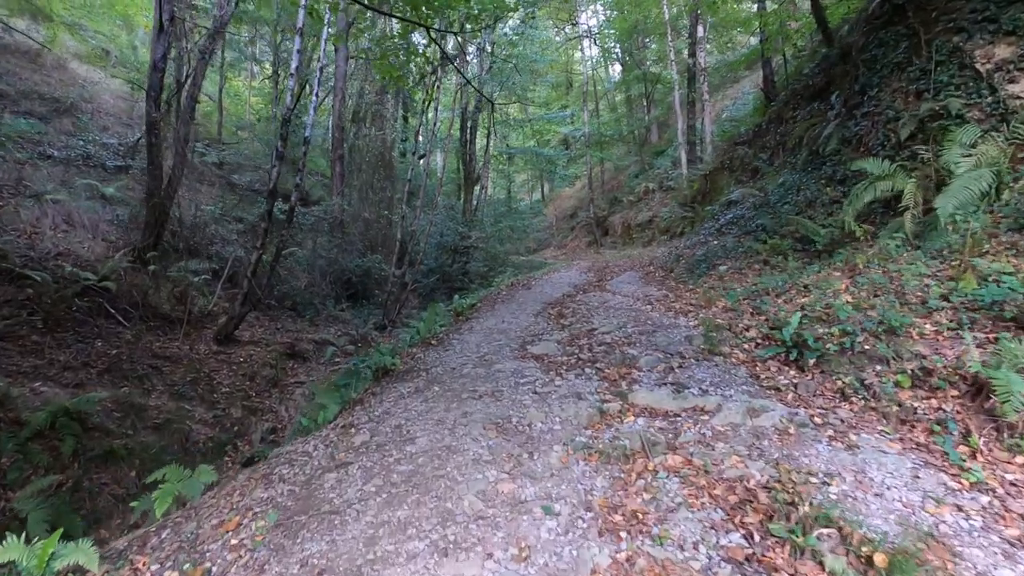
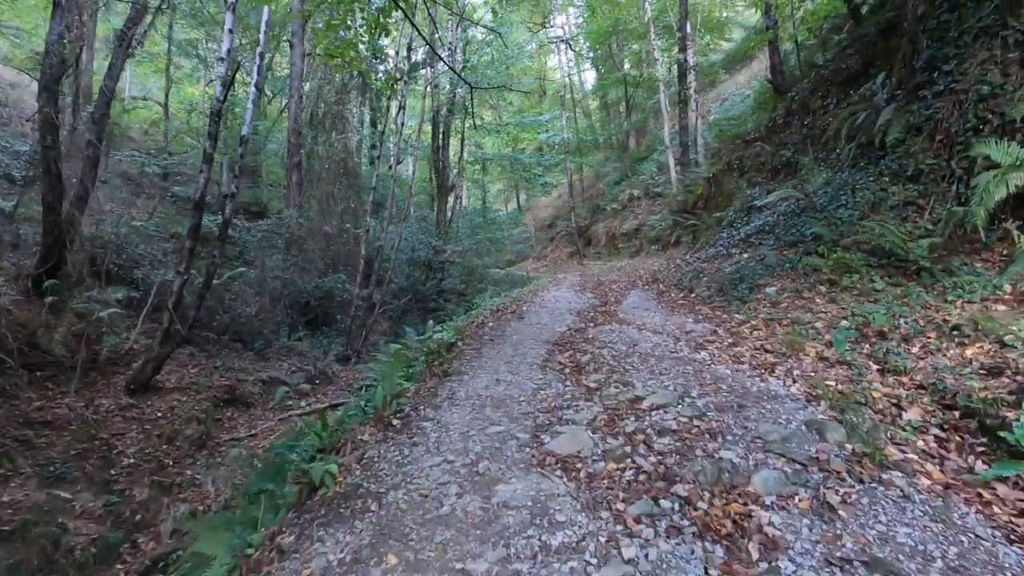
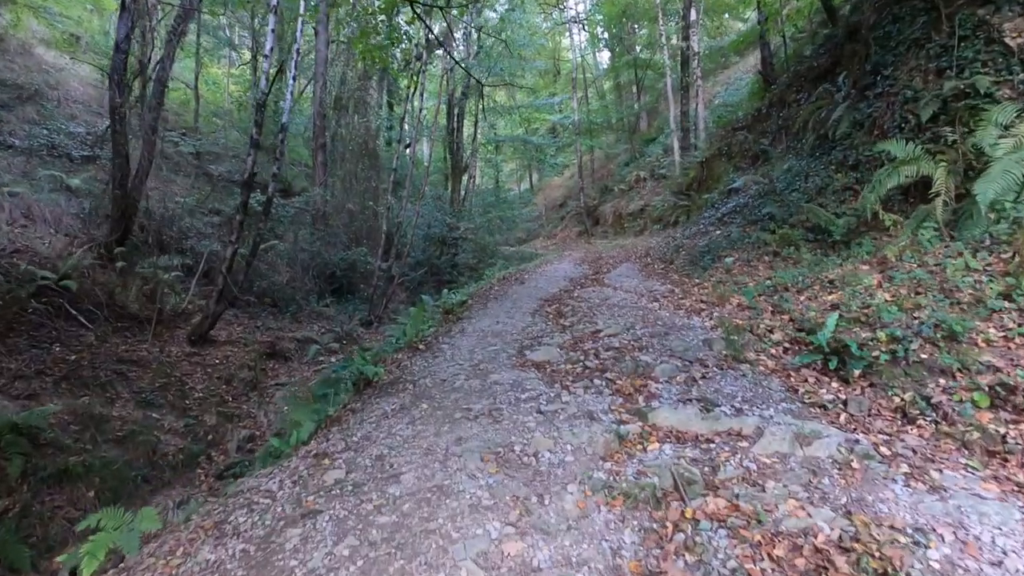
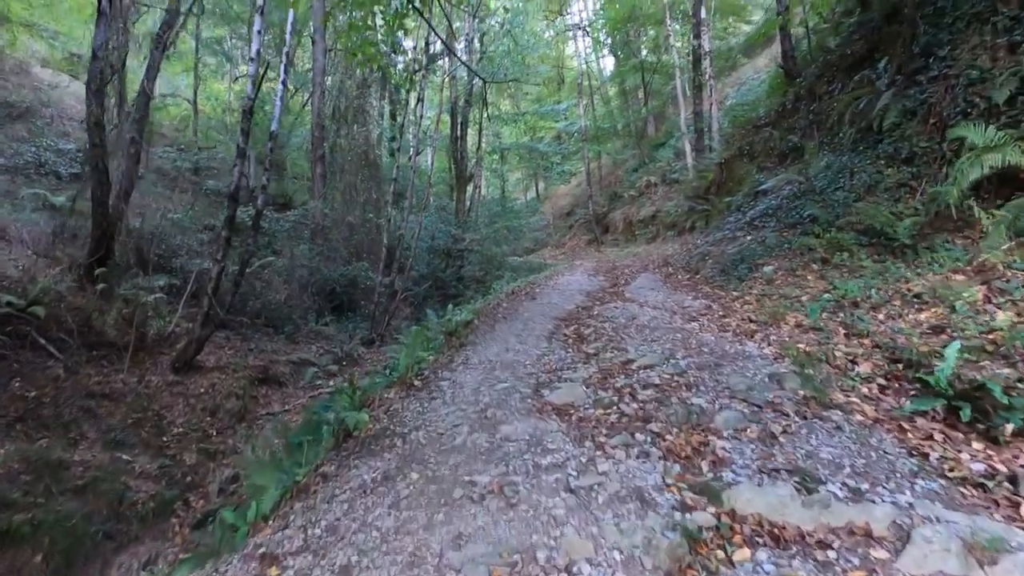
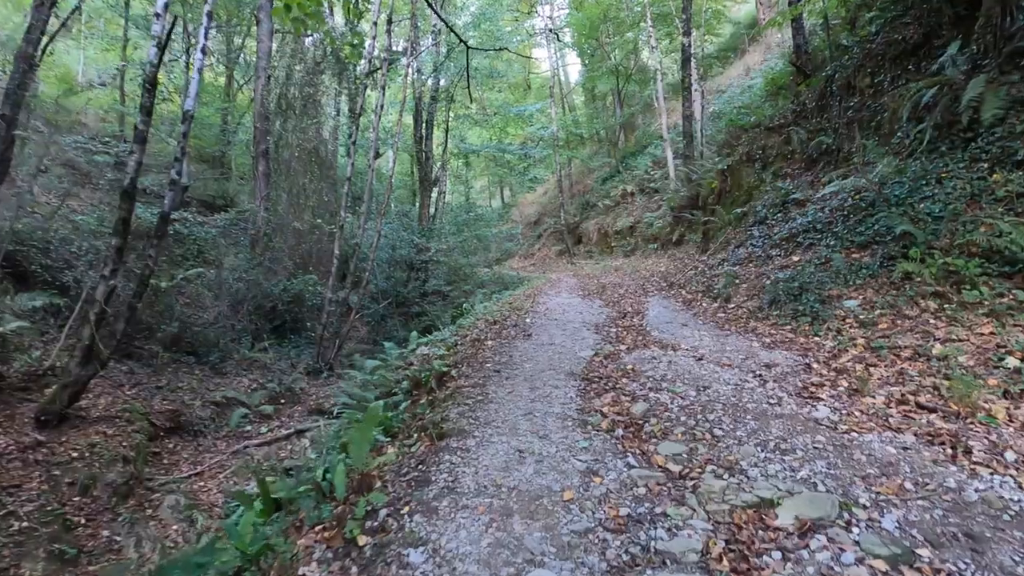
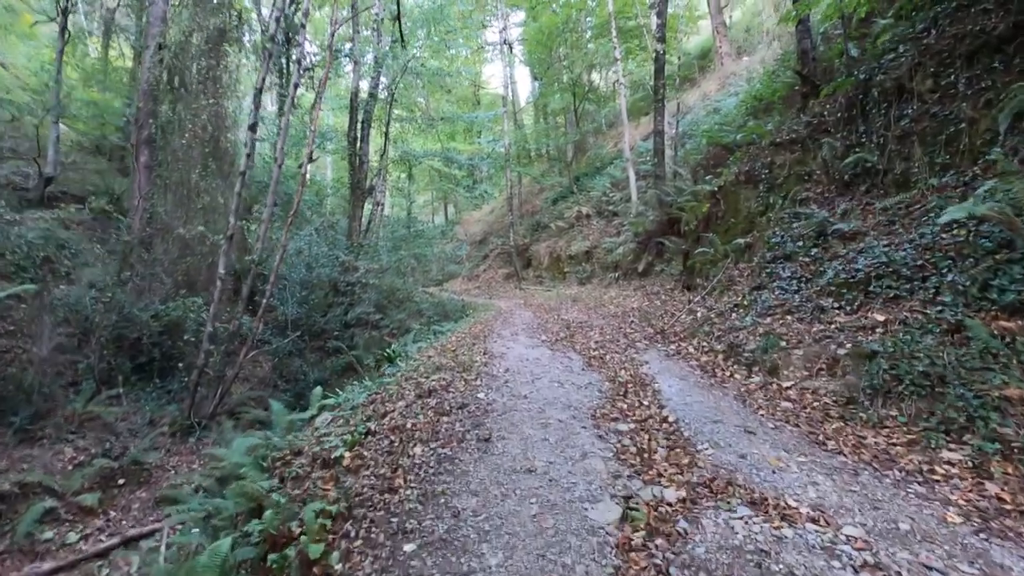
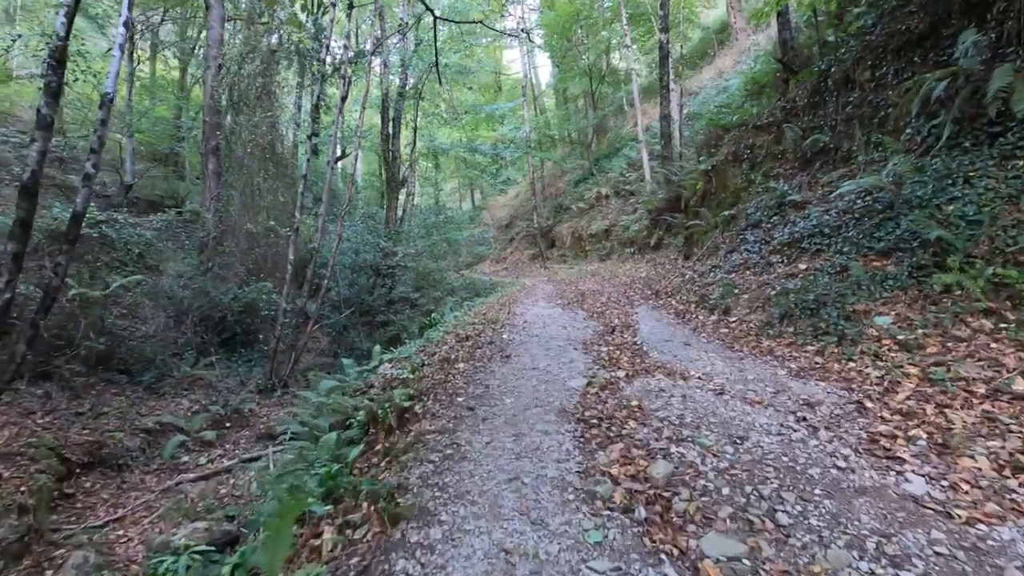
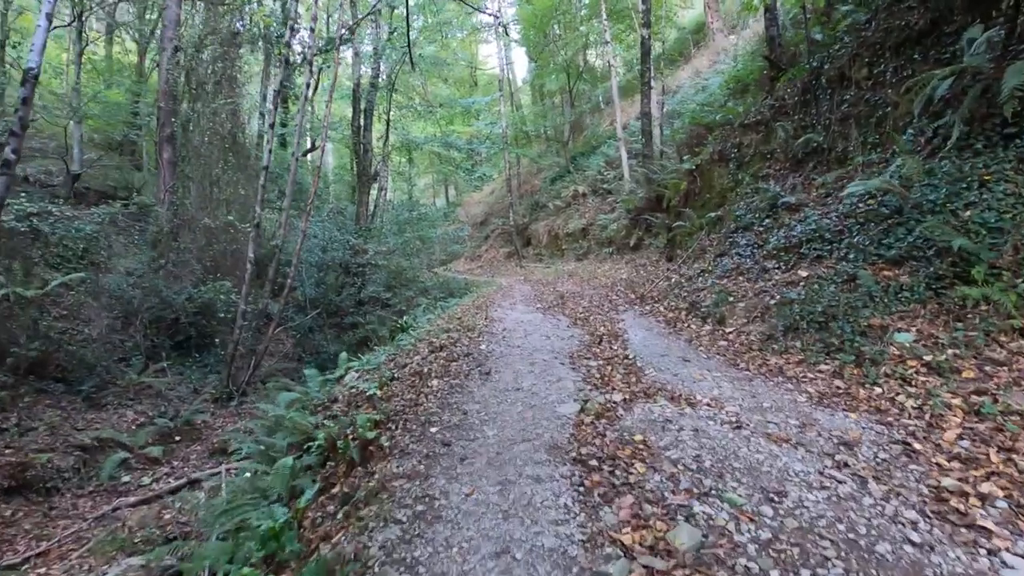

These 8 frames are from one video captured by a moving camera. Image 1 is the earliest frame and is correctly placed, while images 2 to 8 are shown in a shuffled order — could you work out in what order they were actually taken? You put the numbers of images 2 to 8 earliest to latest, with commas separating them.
3, 4, 2, 5, 7, 8, 6
